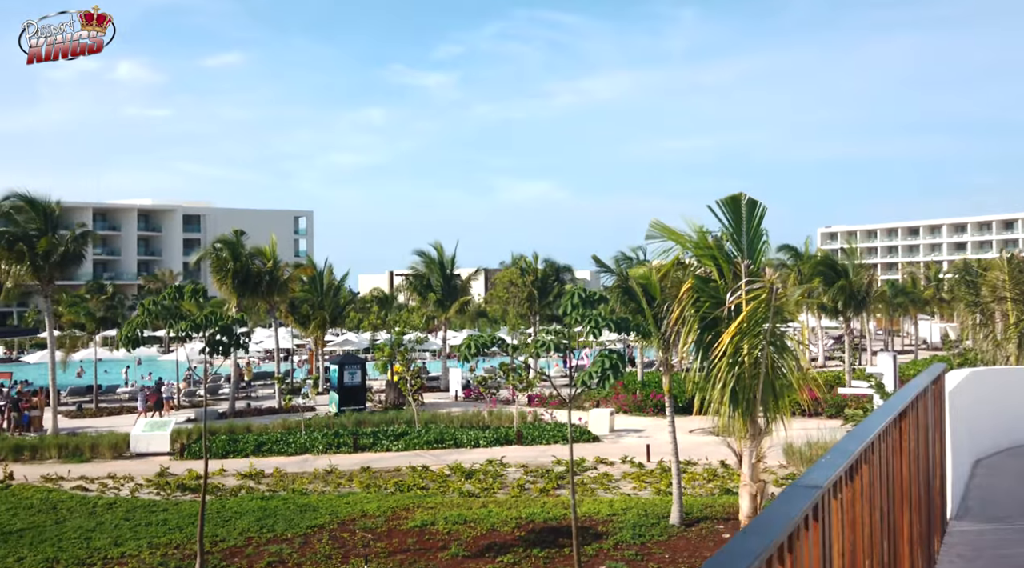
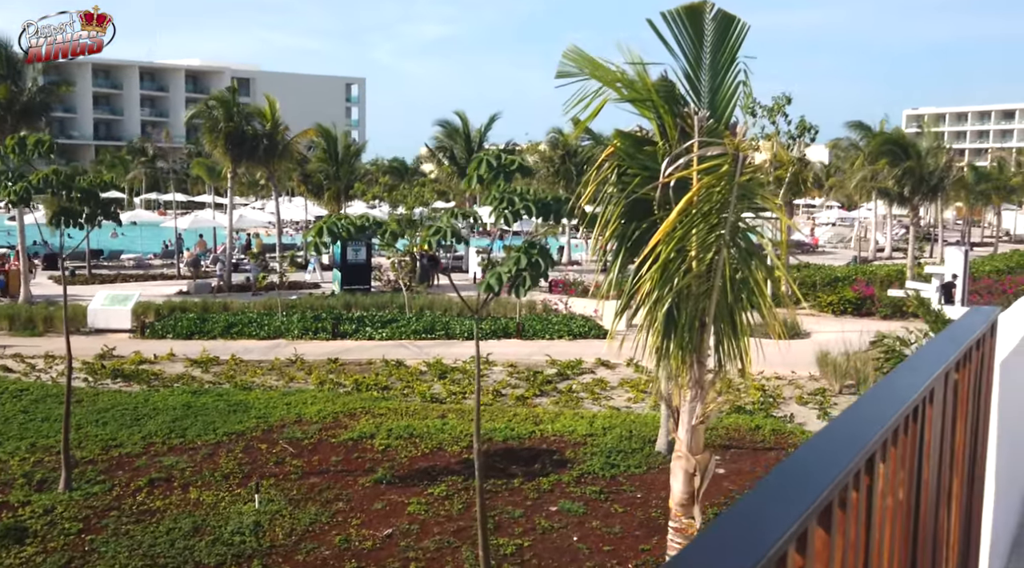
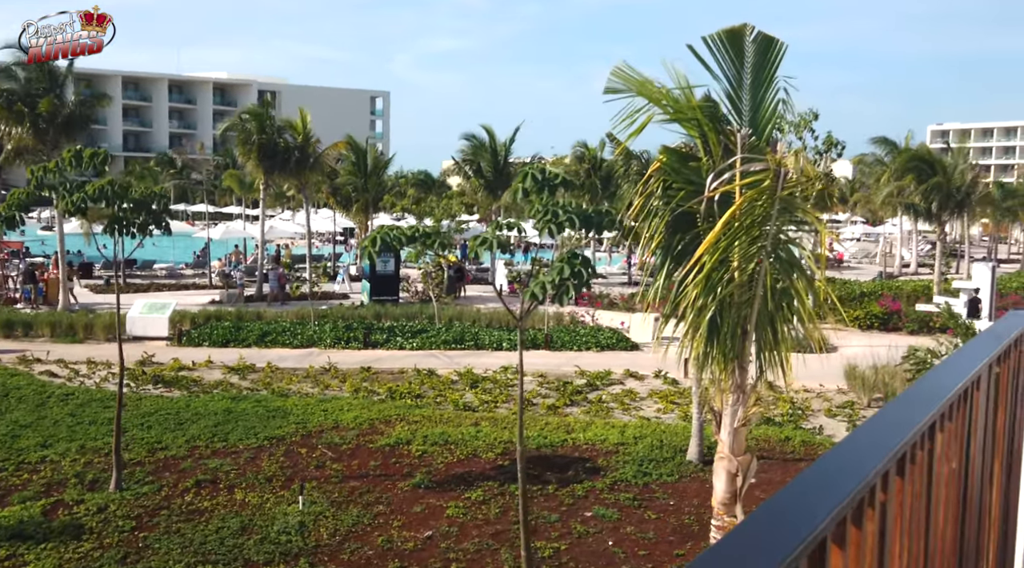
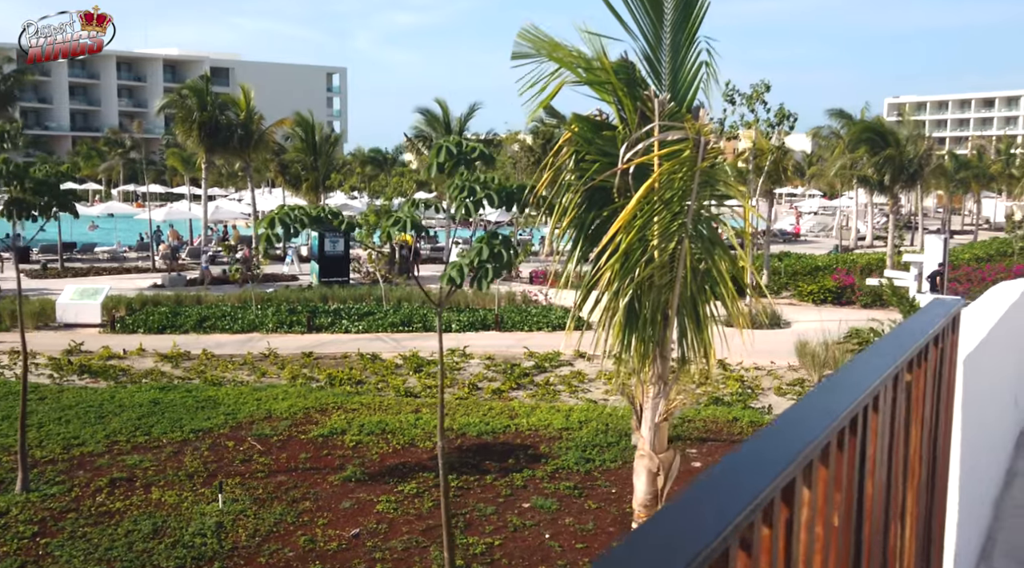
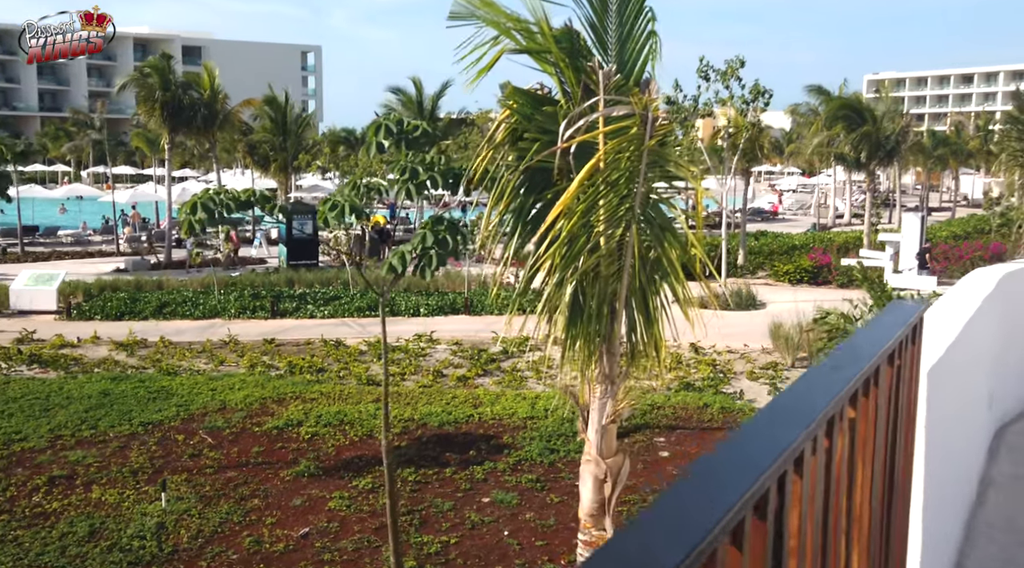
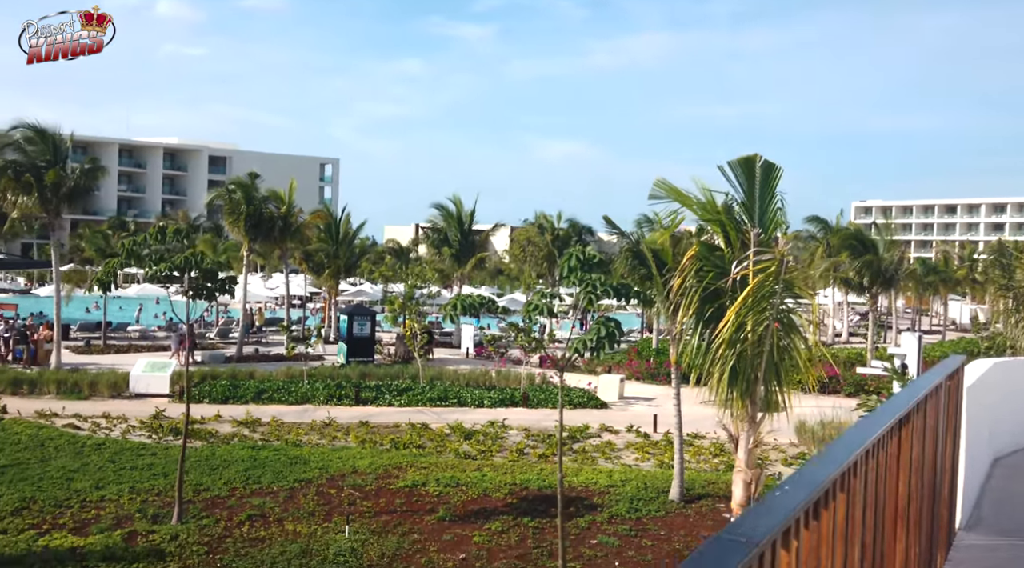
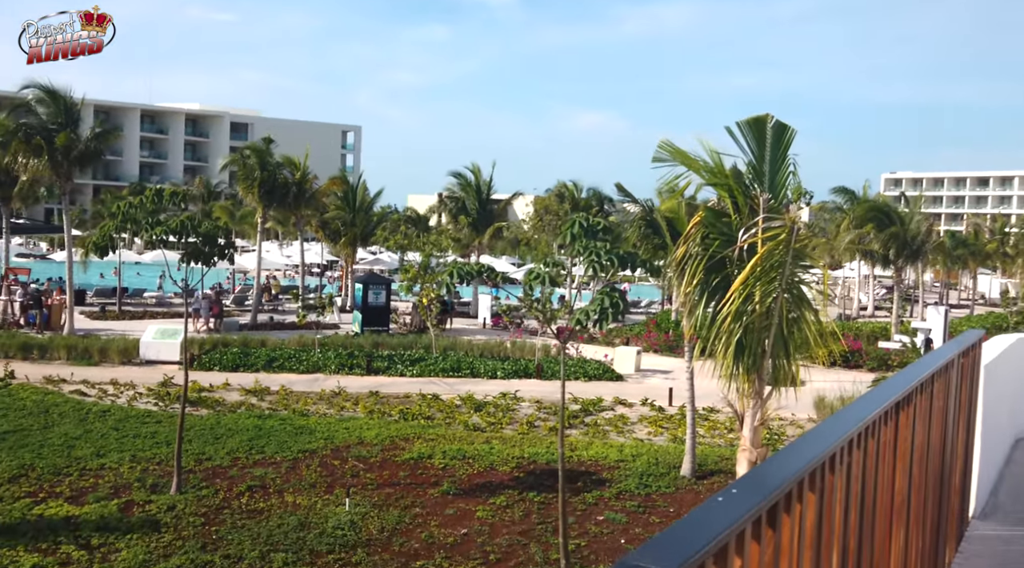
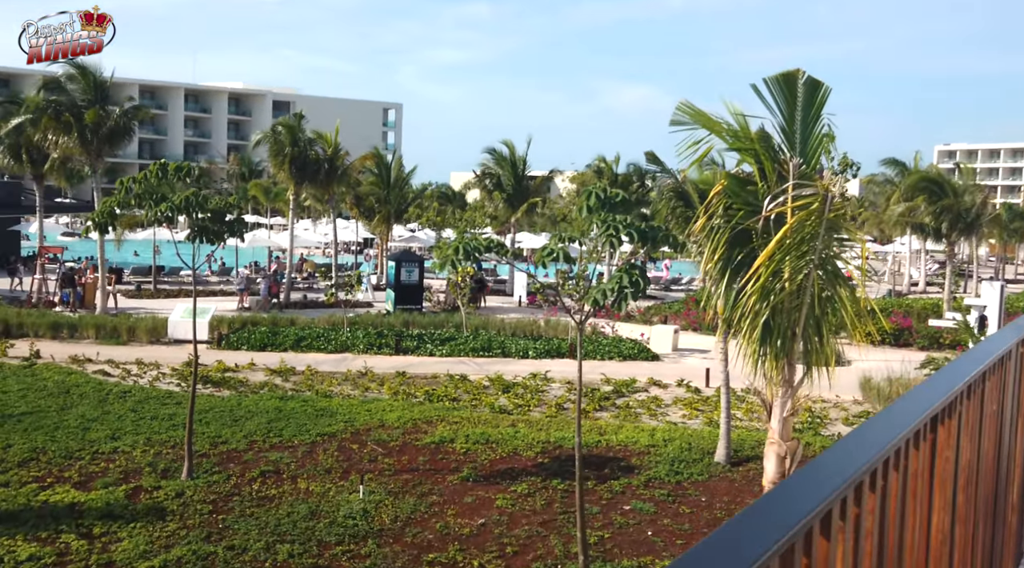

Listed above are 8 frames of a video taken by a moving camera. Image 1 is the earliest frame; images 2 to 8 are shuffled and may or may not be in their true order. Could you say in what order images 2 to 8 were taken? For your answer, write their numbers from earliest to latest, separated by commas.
6, 7, 8, 3, 2, 4, 5
